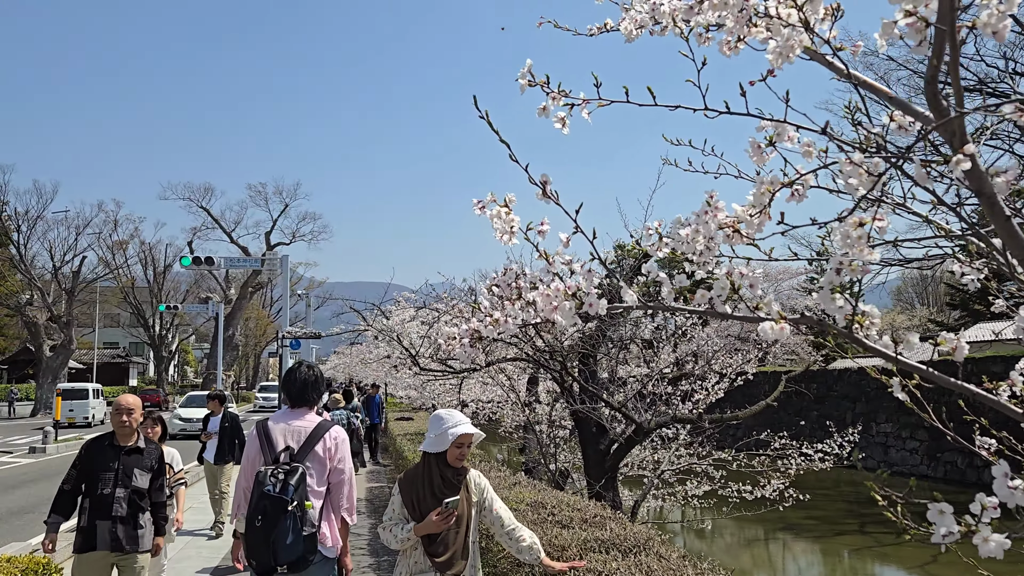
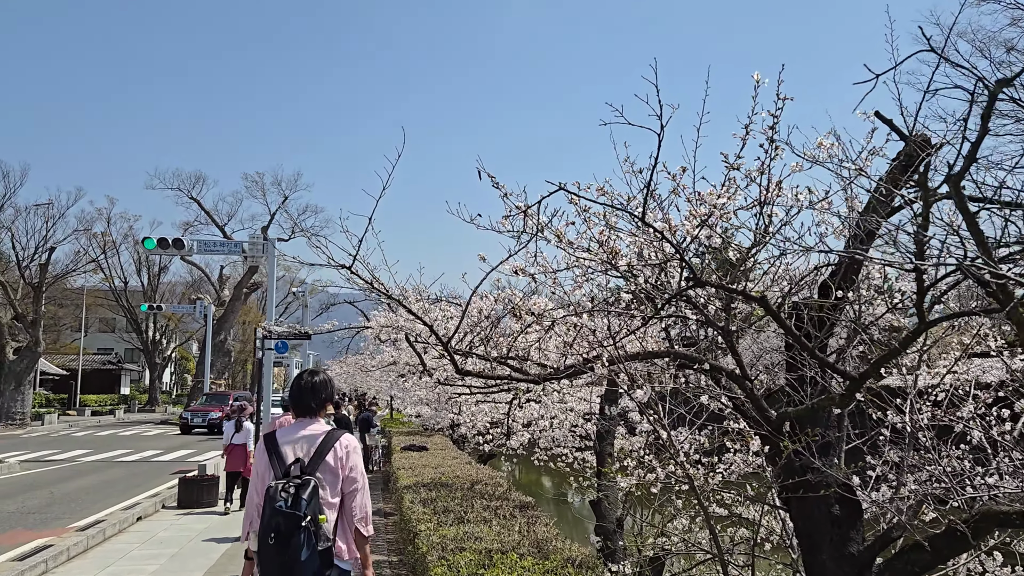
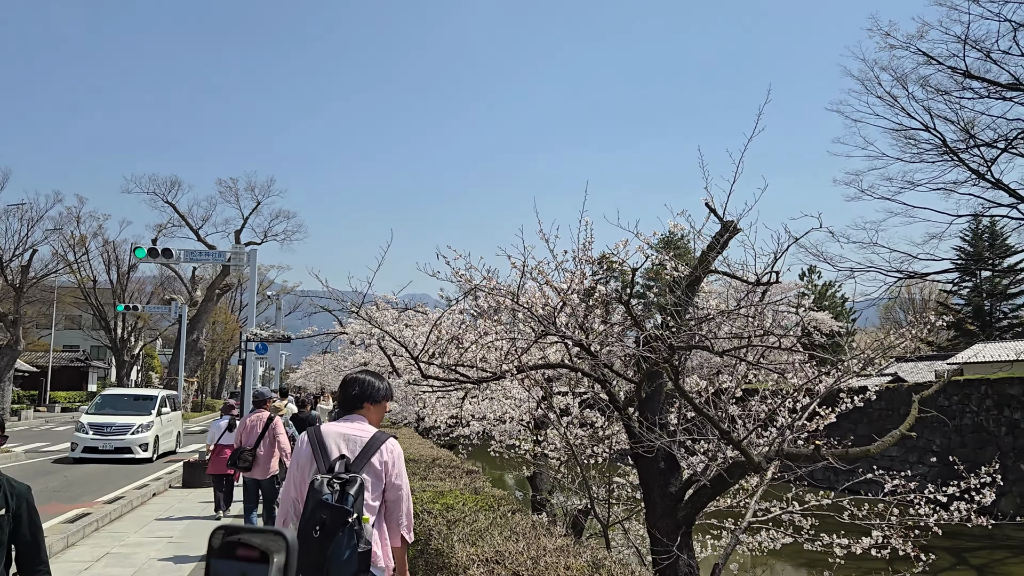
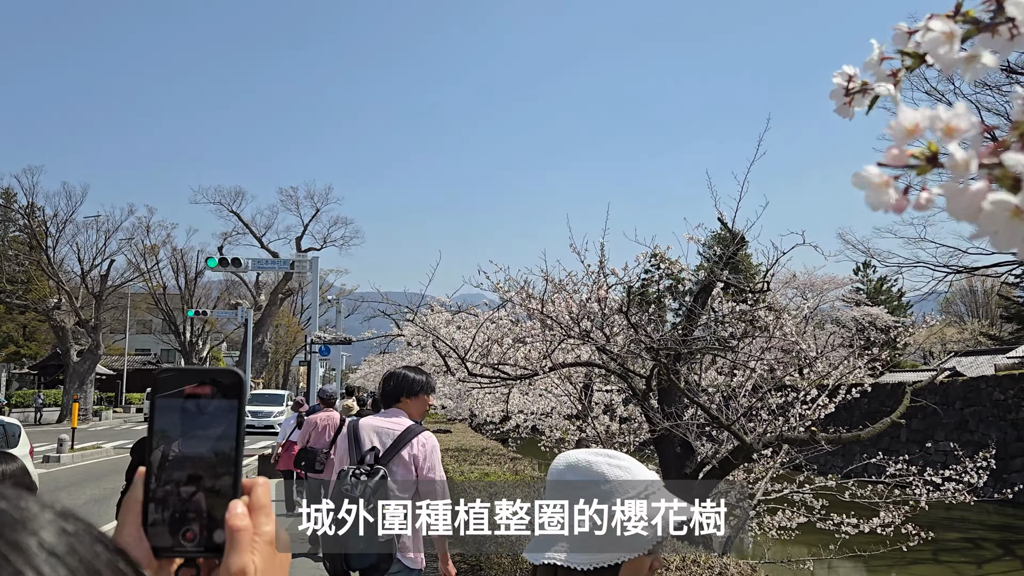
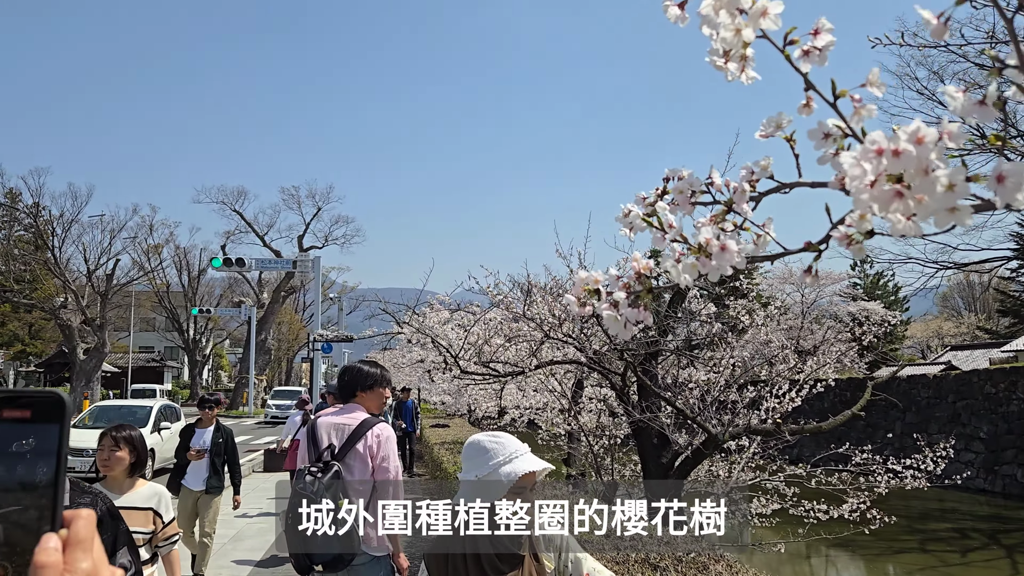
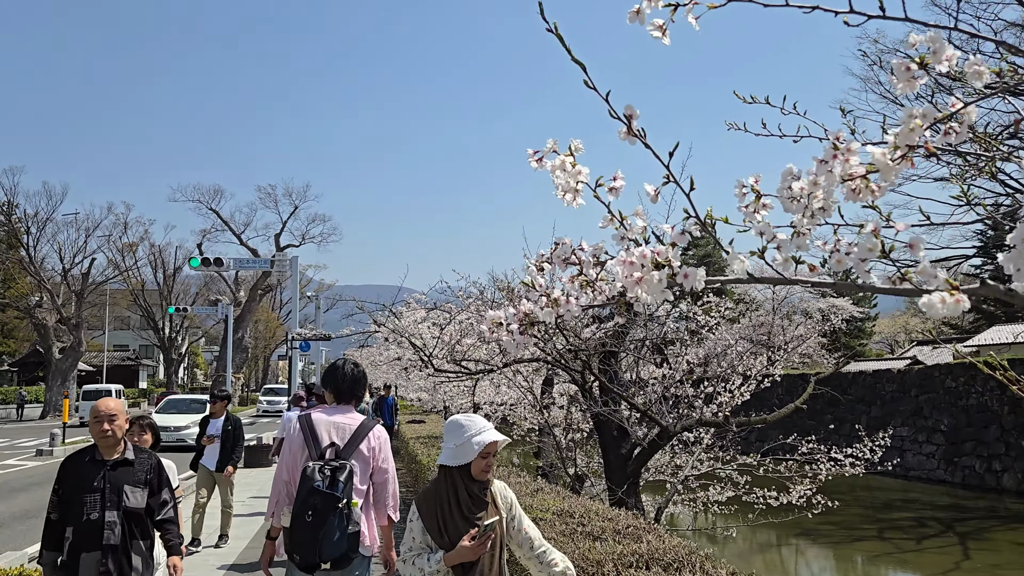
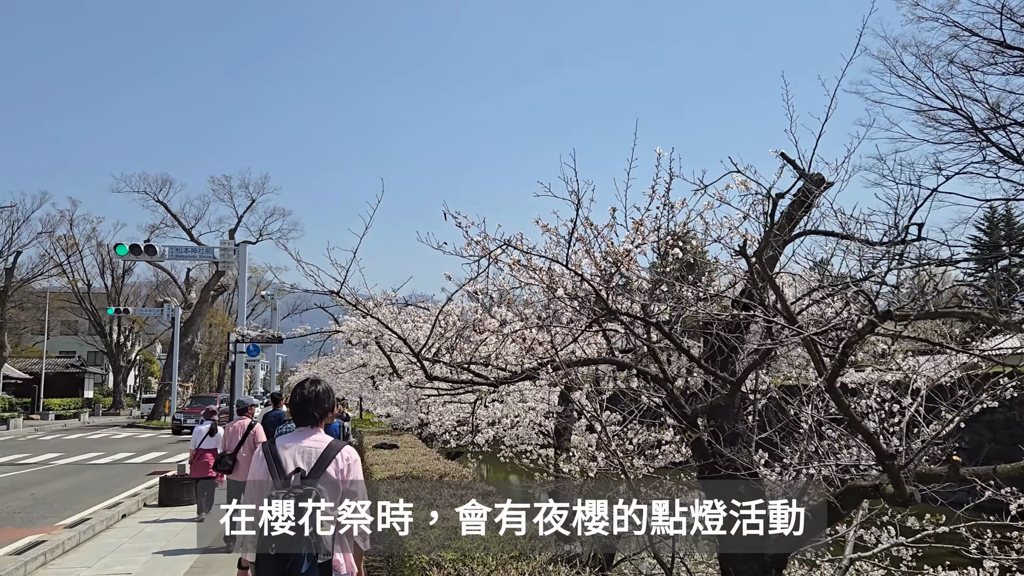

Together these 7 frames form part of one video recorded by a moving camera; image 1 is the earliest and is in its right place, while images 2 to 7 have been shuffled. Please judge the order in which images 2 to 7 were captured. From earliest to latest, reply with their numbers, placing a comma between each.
6, 5, 4, 3, 7, 2
